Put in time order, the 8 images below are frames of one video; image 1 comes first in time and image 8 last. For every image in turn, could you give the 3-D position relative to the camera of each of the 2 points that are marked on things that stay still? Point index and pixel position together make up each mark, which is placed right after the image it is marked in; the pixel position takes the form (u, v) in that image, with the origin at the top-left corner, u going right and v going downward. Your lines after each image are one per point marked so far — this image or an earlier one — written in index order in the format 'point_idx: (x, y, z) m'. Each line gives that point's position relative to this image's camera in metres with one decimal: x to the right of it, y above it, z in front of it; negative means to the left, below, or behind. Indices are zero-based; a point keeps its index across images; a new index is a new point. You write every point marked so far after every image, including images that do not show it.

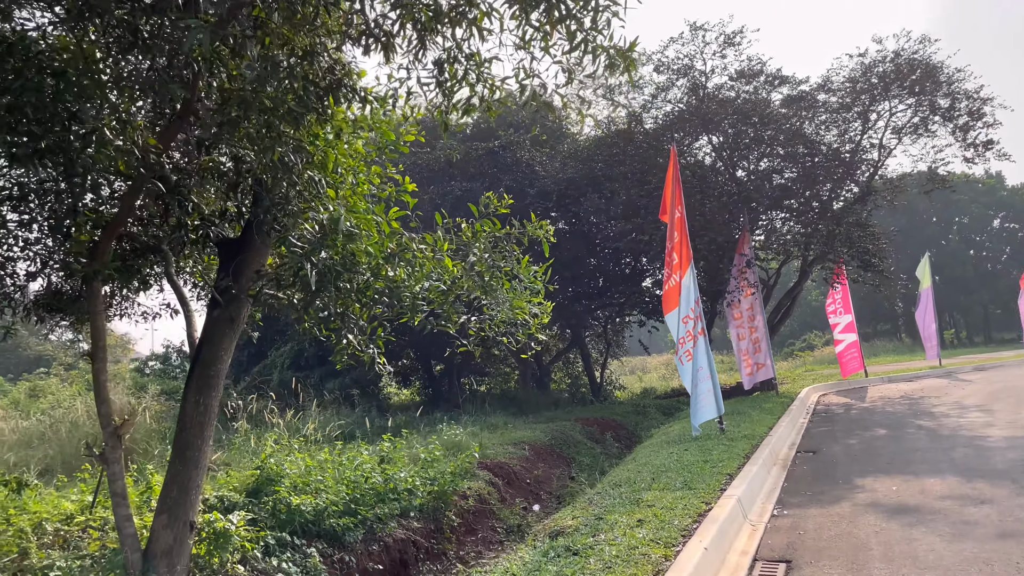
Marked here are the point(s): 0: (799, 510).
0: (+1.7, -1.3, +4.9) m
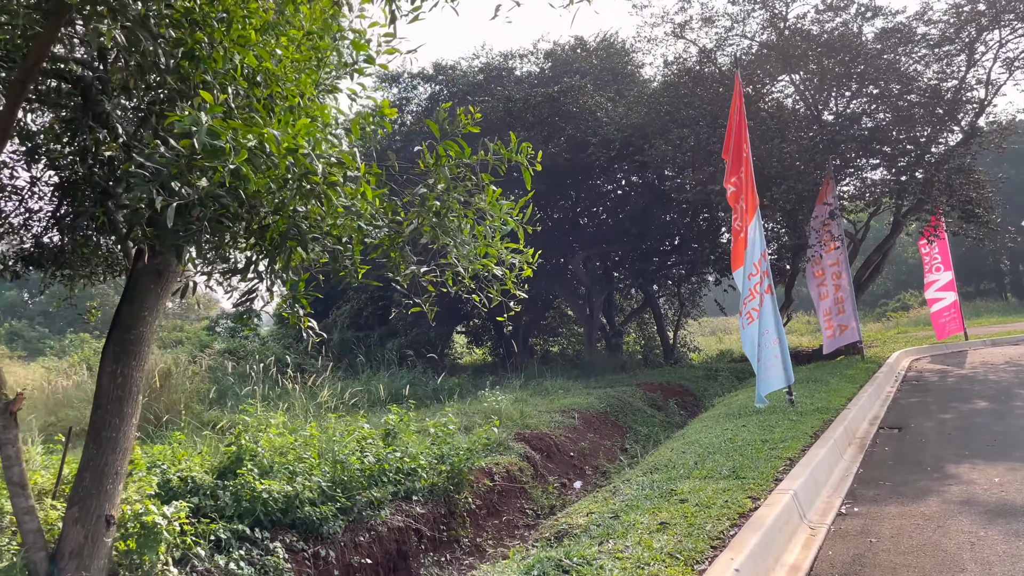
0: (+1.8, -1.1, +4.0) m
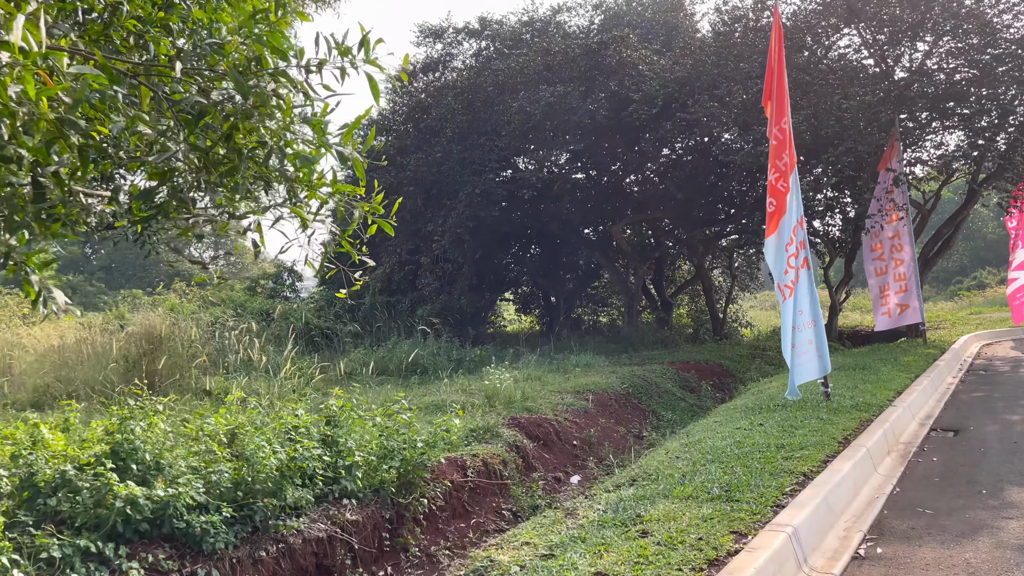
0: (+1.5, -1.0, +3.1) m
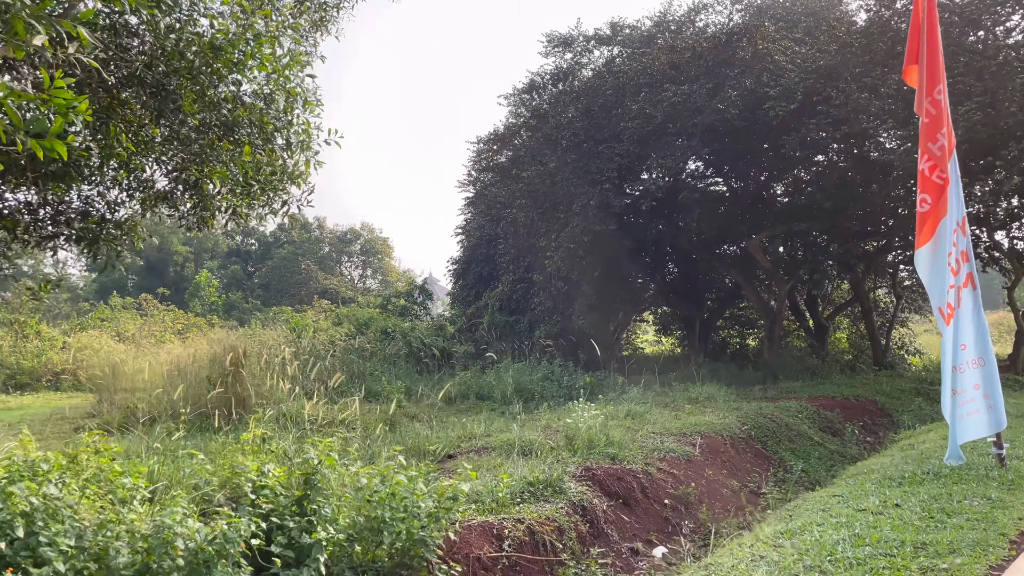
0: (+1.3, -1.1, +1.8) m
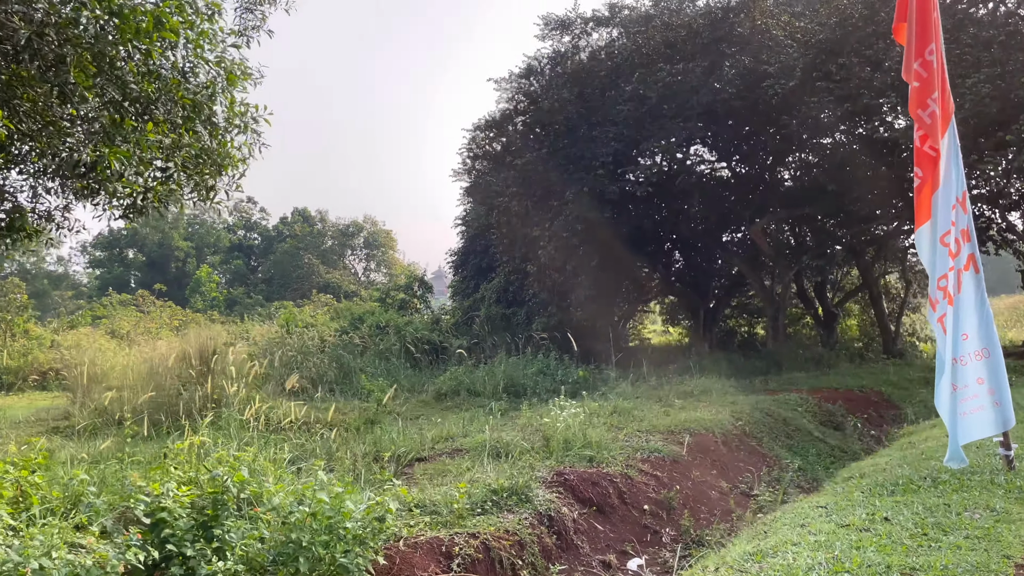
0: (+1.1, -1.0, +1.4) m
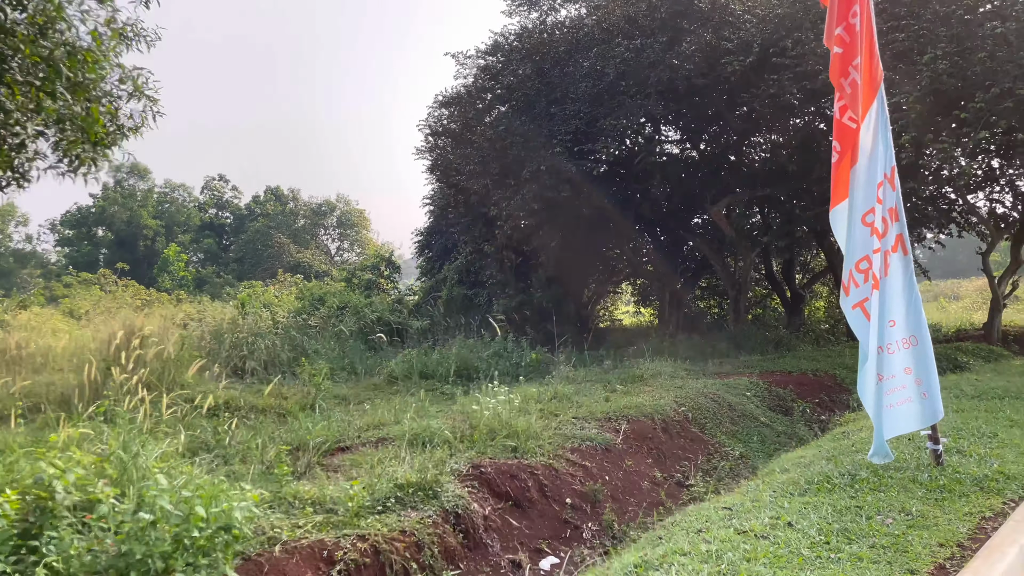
0: (+0.7, -1.0, +1.1) m
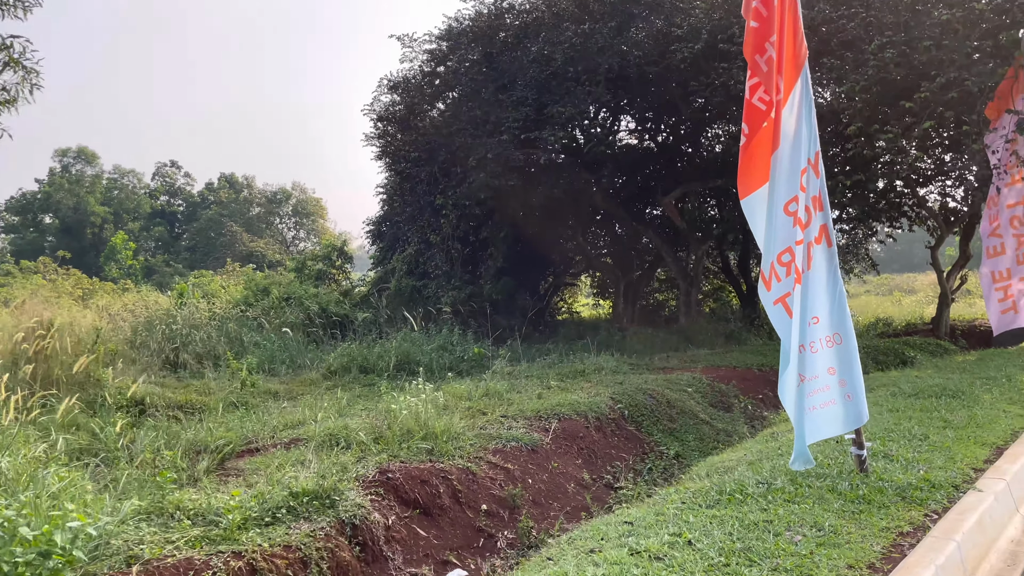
0: (+0.3, -1.0, +0.9) m
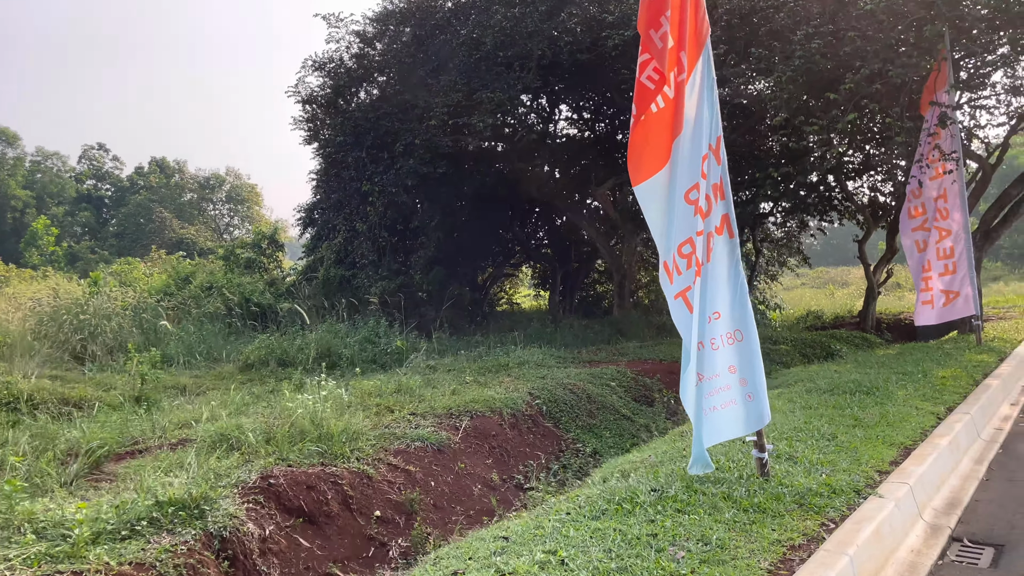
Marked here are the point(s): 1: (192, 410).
0: (0.0, -1.0, +0.6) m
1: (-2.4, -0.9, +6.2) m
